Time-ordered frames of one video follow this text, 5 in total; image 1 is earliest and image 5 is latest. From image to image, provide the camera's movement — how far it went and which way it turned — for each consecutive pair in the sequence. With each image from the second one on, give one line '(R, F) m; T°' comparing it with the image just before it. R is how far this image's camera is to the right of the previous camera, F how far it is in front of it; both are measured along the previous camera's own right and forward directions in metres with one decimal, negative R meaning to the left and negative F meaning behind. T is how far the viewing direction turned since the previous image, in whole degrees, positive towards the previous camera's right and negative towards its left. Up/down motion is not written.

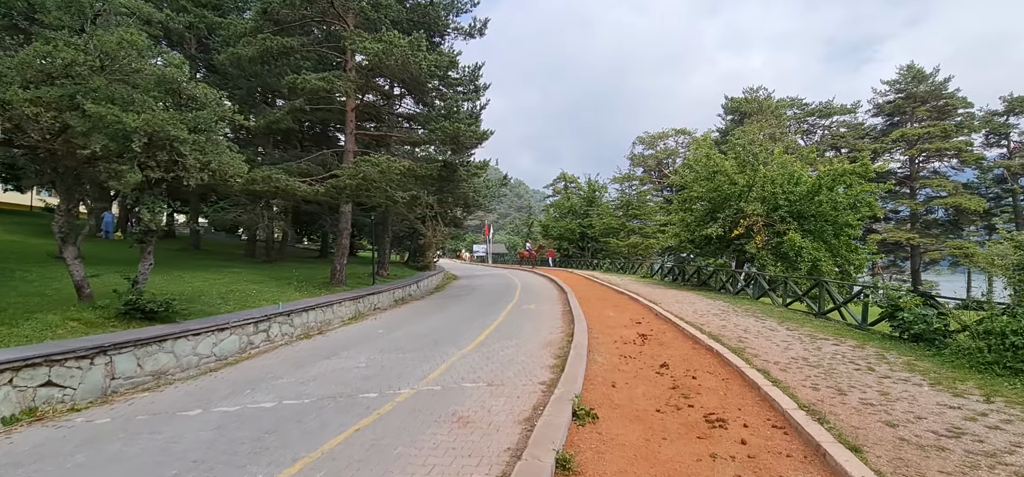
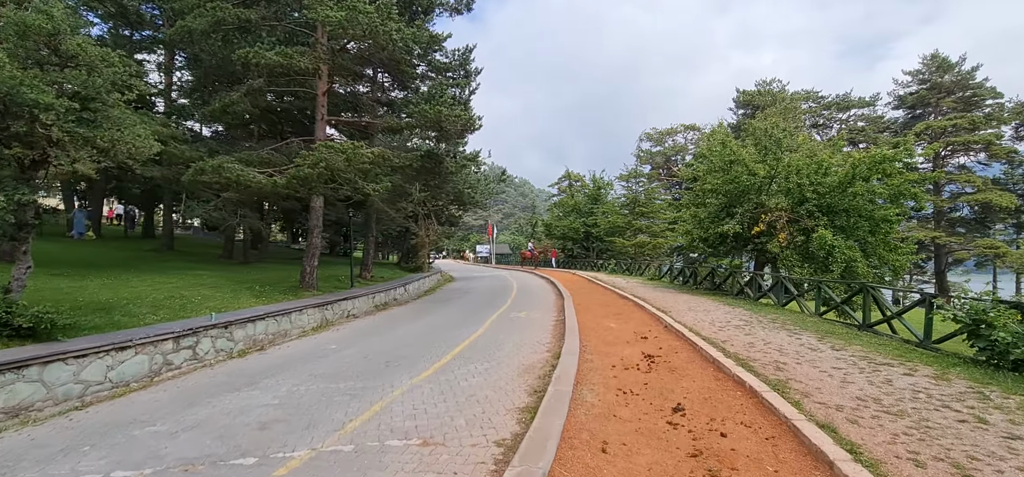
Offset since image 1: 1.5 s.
(+0.5, +1.9) m; -1°
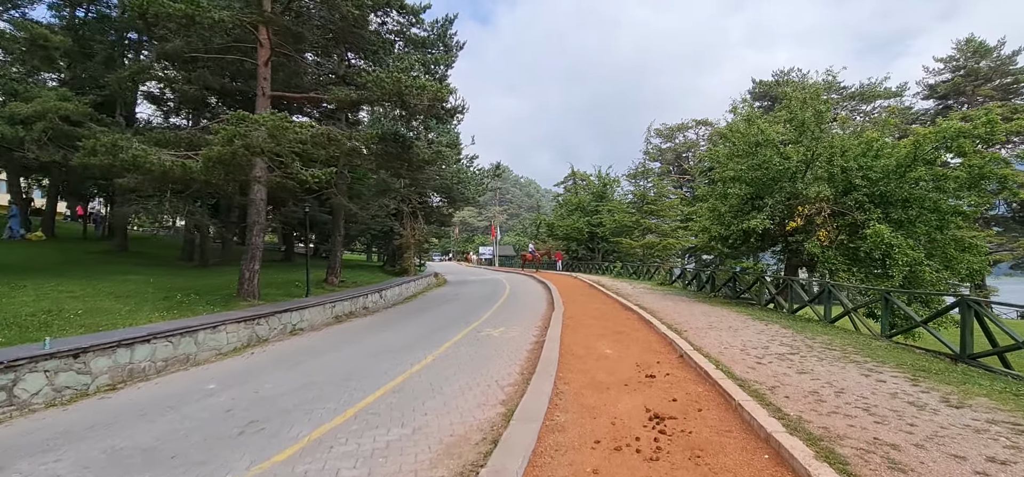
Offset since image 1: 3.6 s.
(+0.8, +2.7) m; -1°
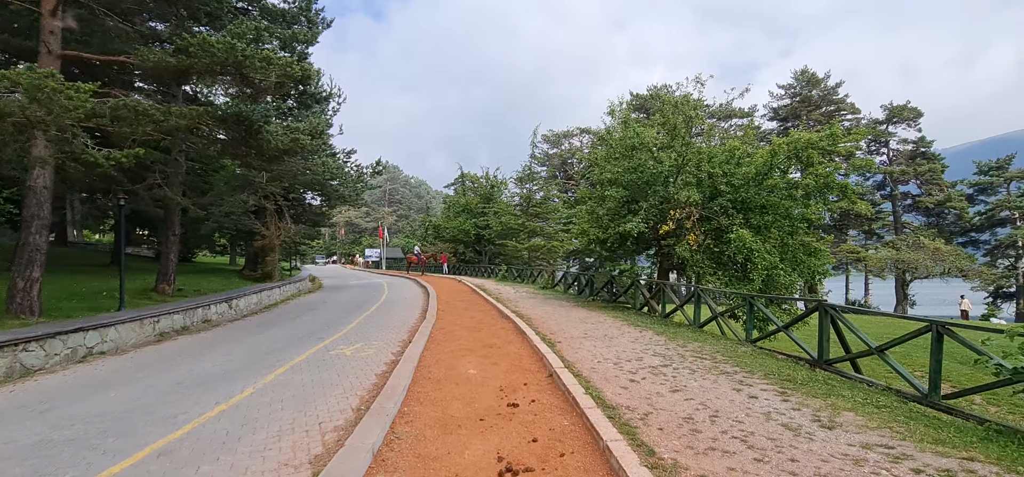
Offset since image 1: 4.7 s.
(+0.6, +1.1) m; +13°
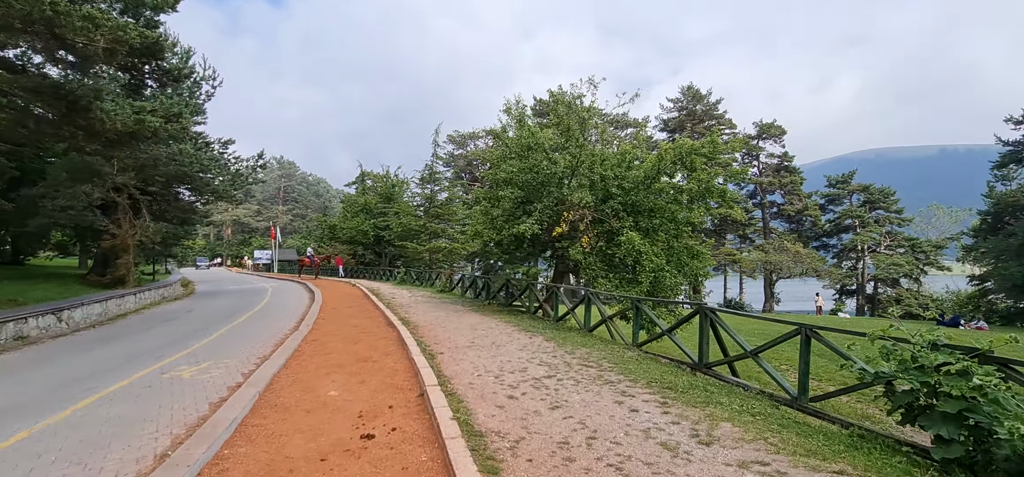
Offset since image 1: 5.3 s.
(+0.4, +0.6) m; +11°
